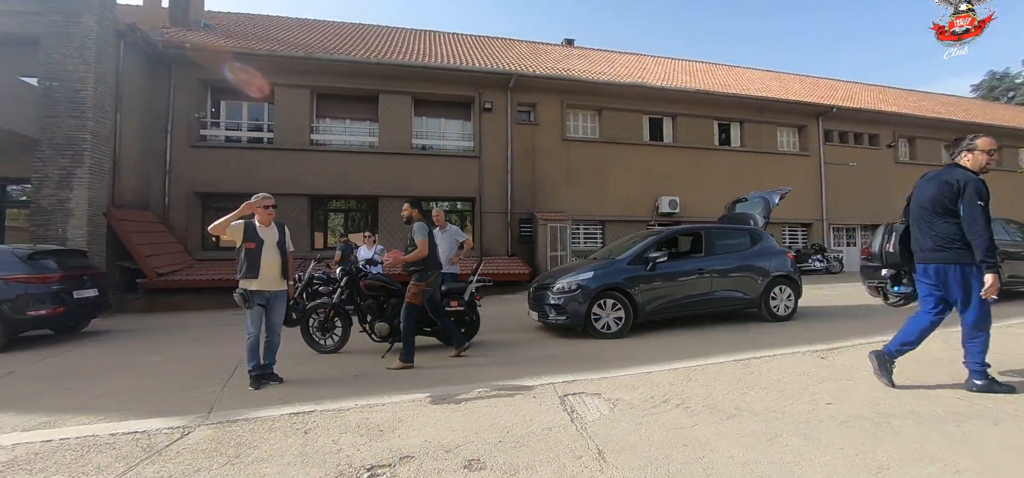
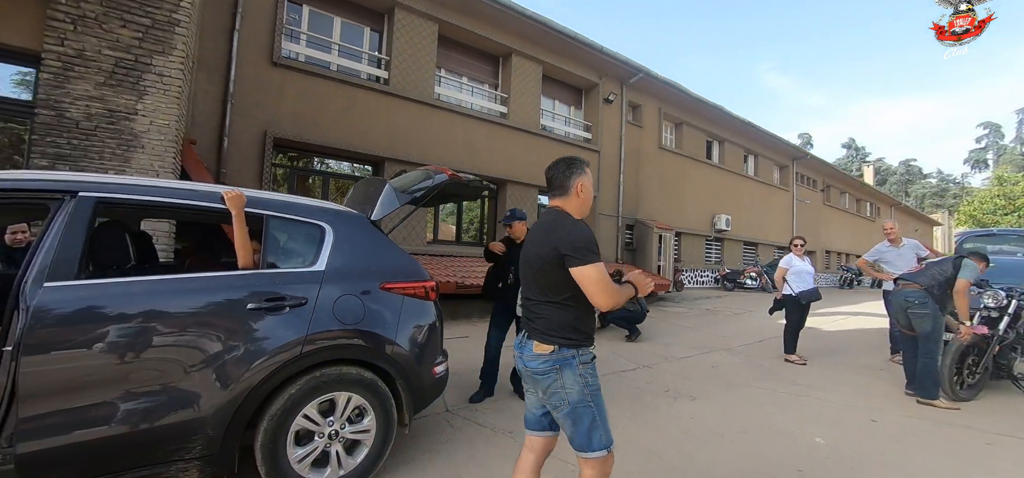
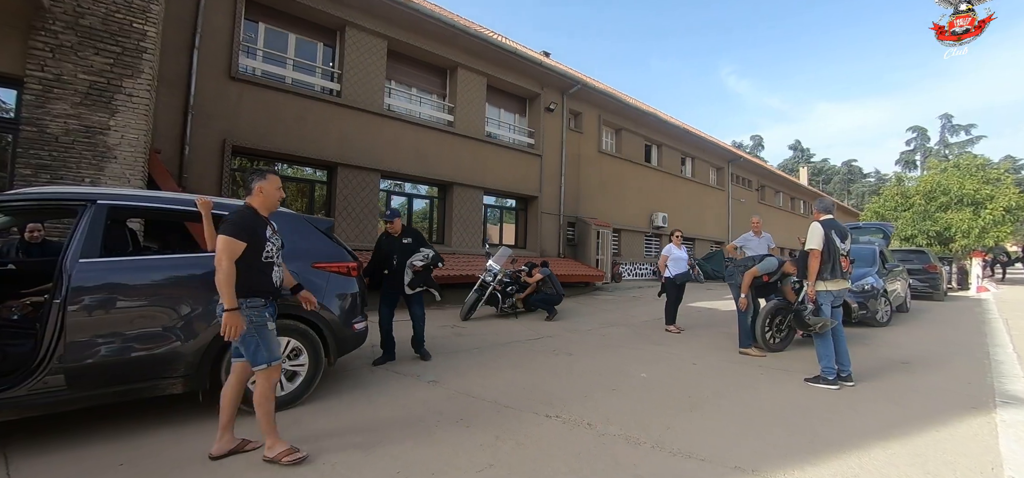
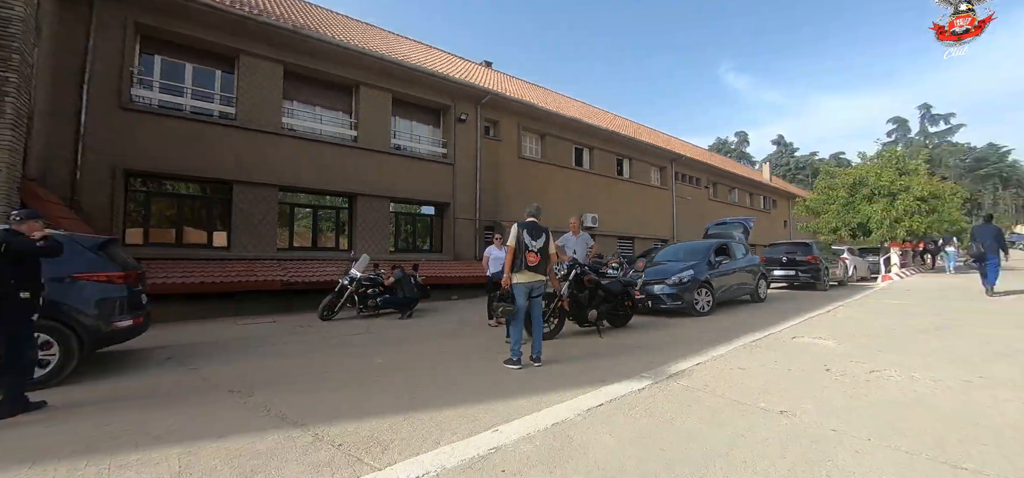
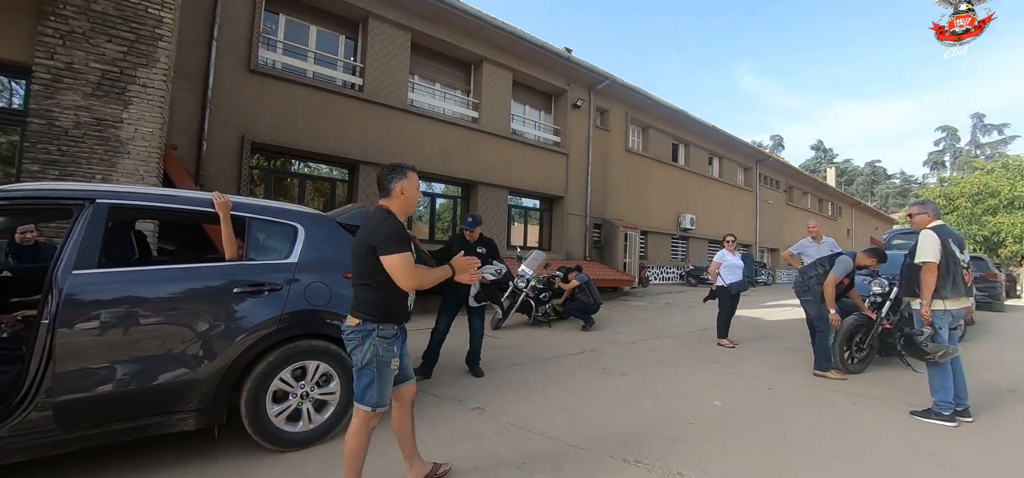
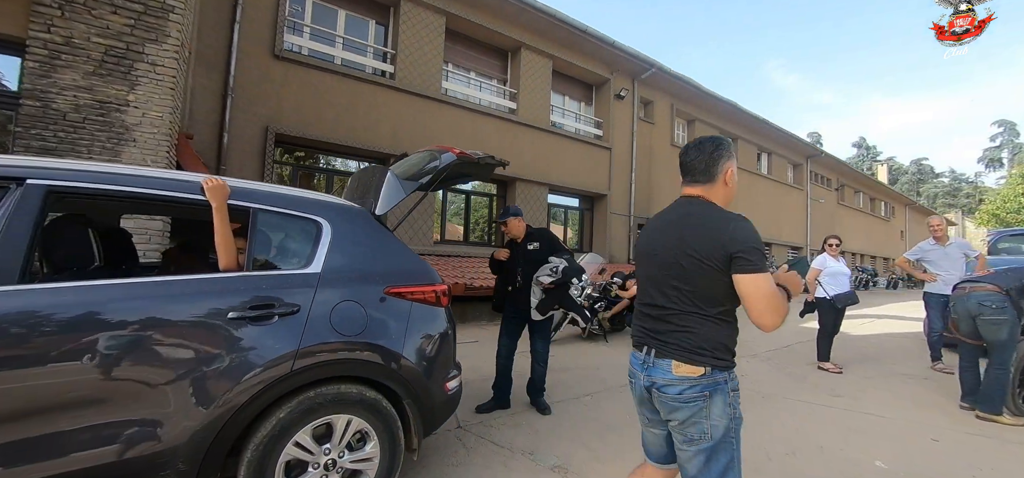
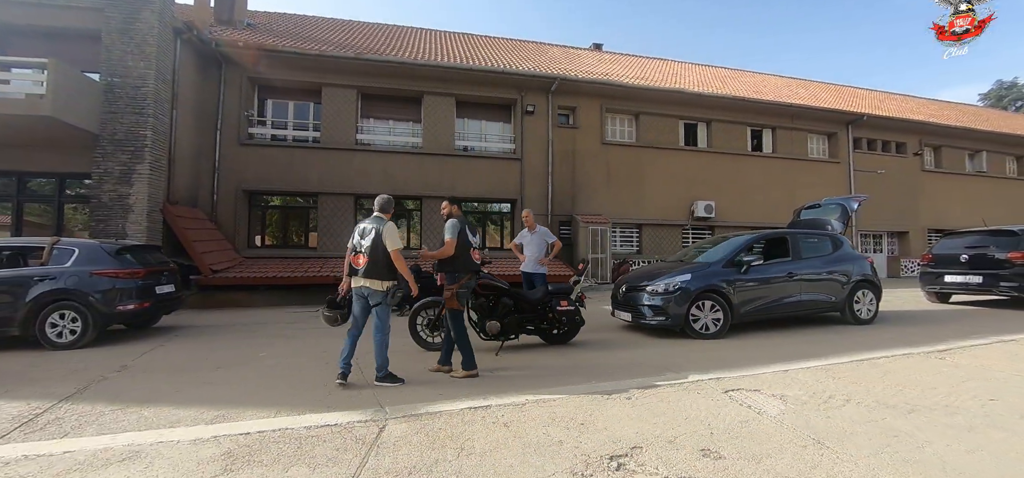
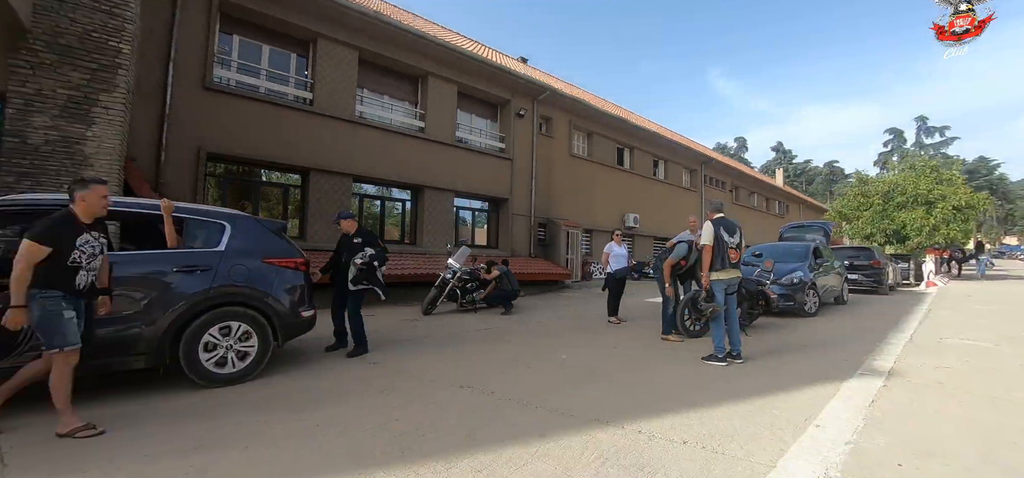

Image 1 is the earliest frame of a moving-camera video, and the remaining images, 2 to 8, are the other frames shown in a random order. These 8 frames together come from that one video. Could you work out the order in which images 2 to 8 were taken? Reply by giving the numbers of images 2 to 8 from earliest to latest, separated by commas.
7, 4, 8, 3, 5, 2, 6
